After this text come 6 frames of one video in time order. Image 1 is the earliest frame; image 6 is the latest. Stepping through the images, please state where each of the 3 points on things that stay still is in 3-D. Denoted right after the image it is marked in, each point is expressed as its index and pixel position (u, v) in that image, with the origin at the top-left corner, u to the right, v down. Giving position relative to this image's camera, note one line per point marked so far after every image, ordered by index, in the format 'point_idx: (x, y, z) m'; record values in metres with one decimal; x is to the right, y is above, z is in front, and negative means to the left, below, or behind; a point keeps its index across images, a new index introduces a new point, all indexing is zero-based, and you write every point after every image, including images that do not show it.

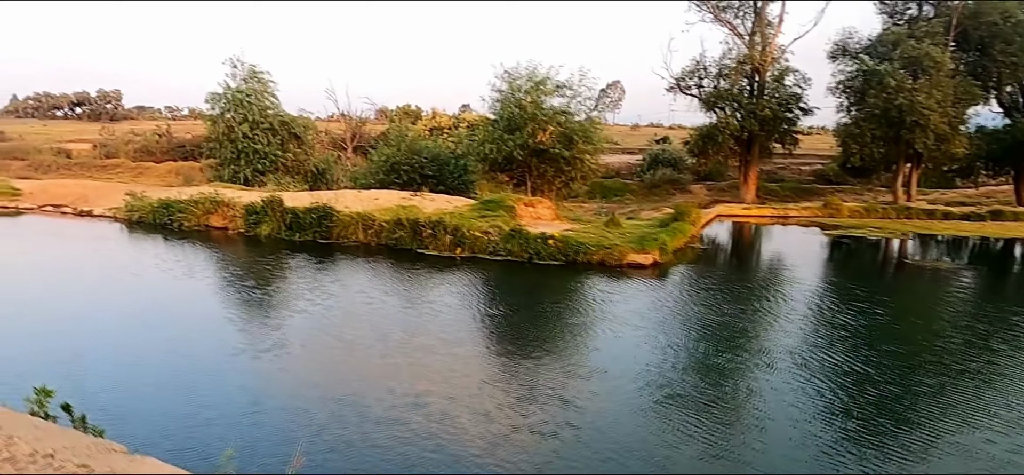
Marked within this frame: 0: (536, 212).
0: (+0.8, +0.7, +19.7) m
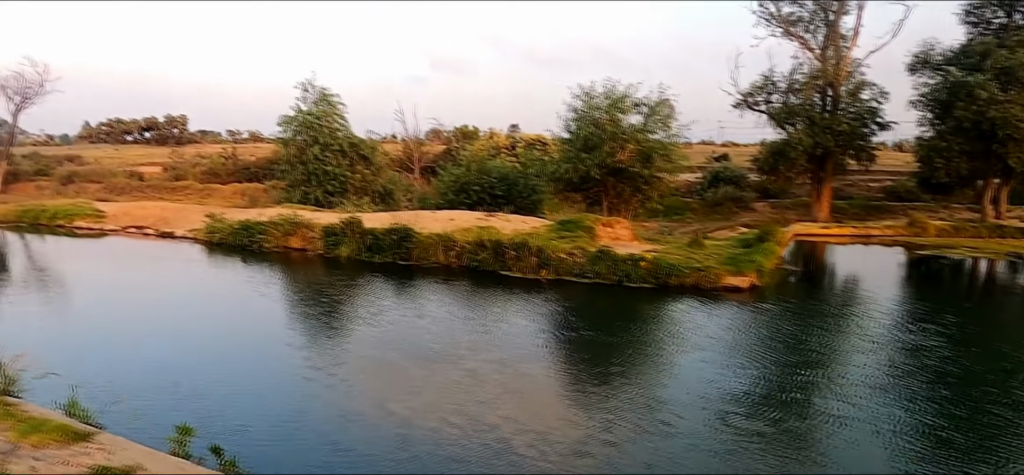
0: (+2.9, +0.2, +19.1) m
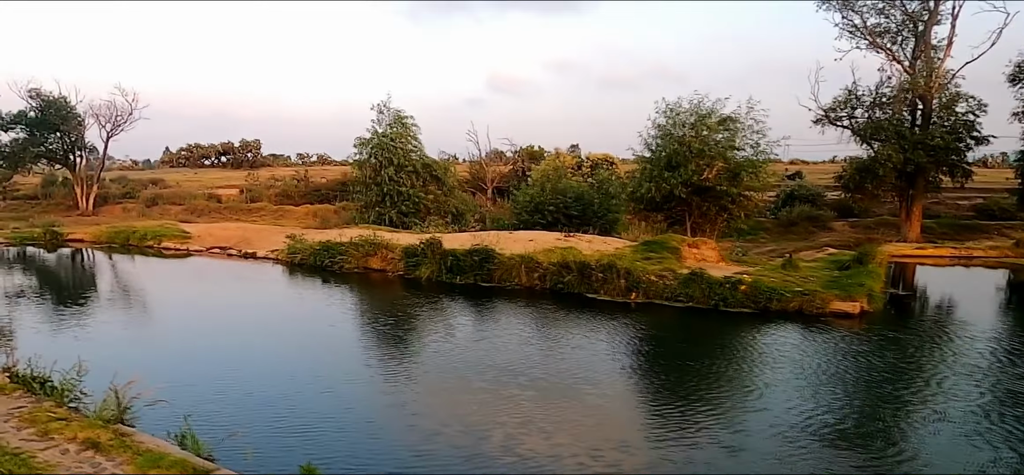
0: (+5.1, -0.4, +18.4) m
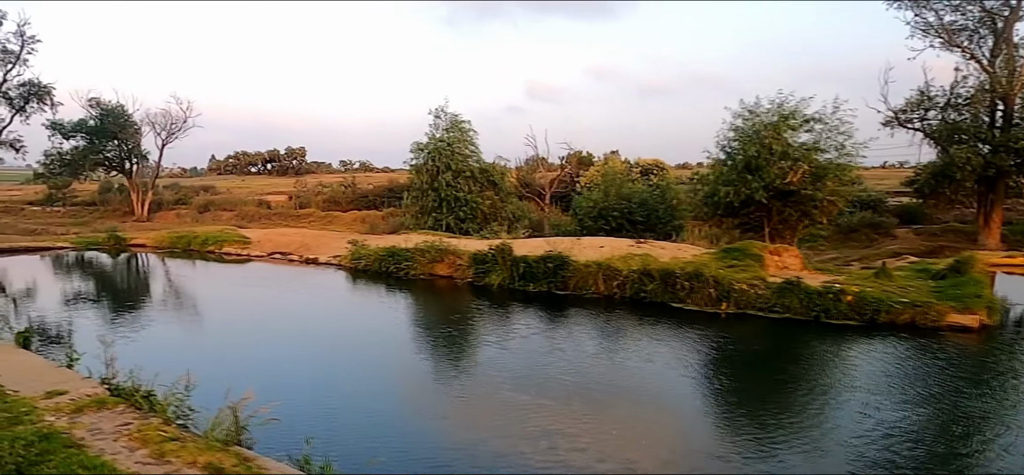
0: (+6.8, -0.6, +17.5) m
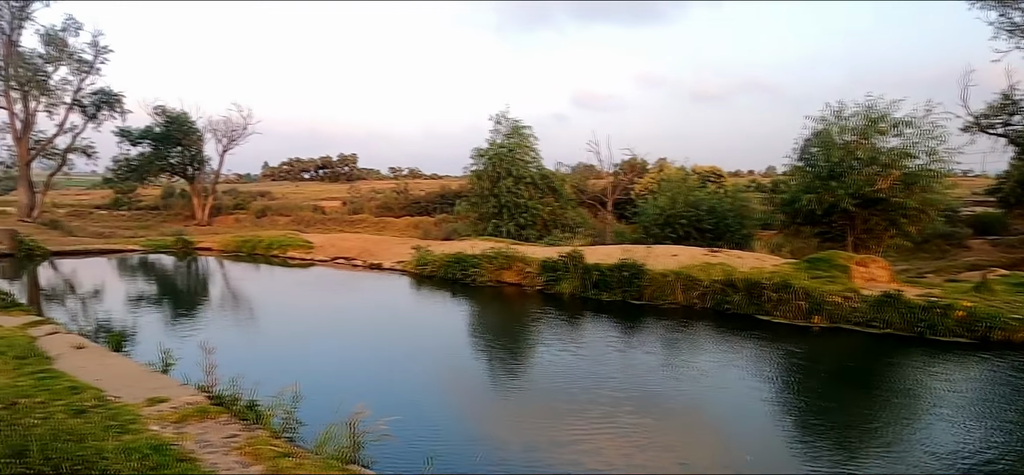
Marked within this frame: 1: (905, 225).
0: (+8.5, -0.9, +16.6) m
1: (+11.0, +0.4, +19.9) m
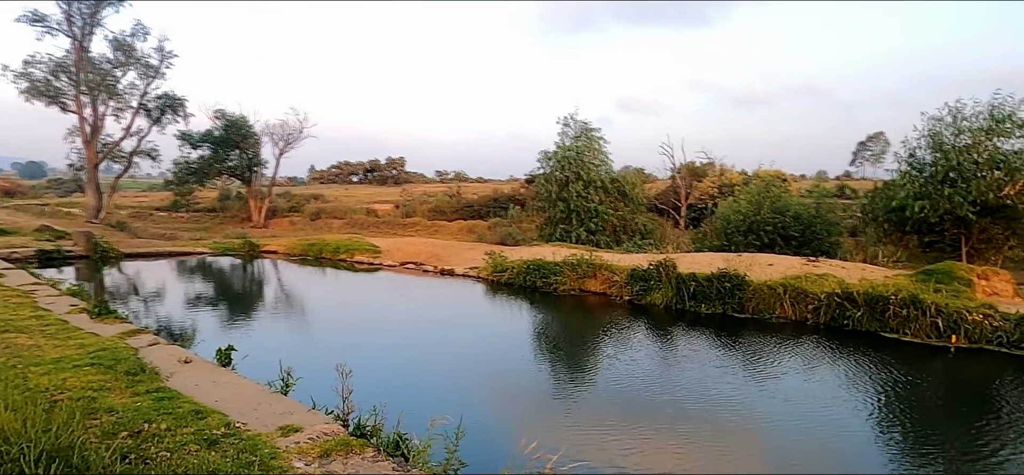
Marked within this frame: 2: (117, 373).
0: (+10.5, -1.1, +15.3) m
1: (+13.1, +0.1, +18.5) m
2: (-5.2, -1.7, +8.7) m
